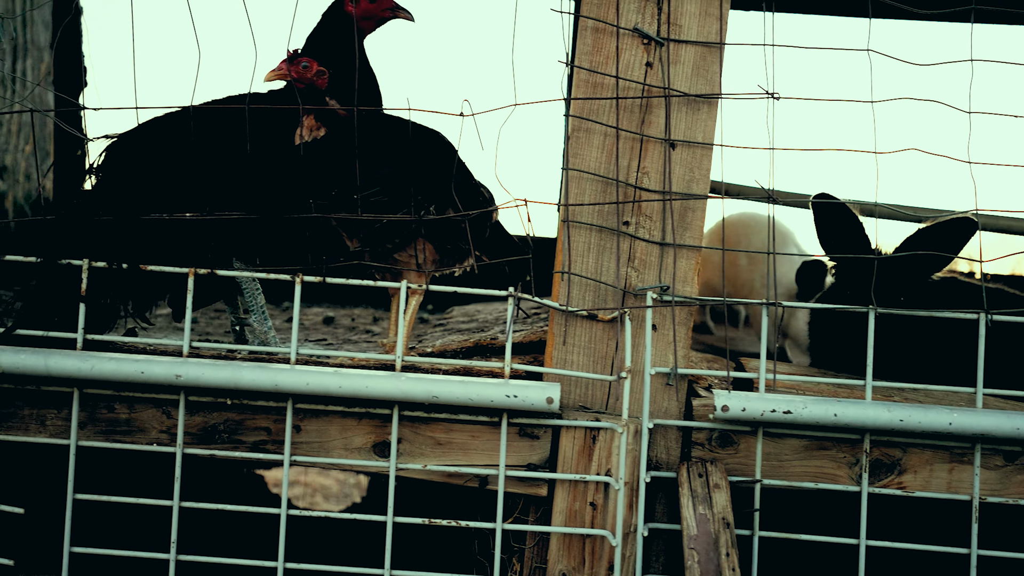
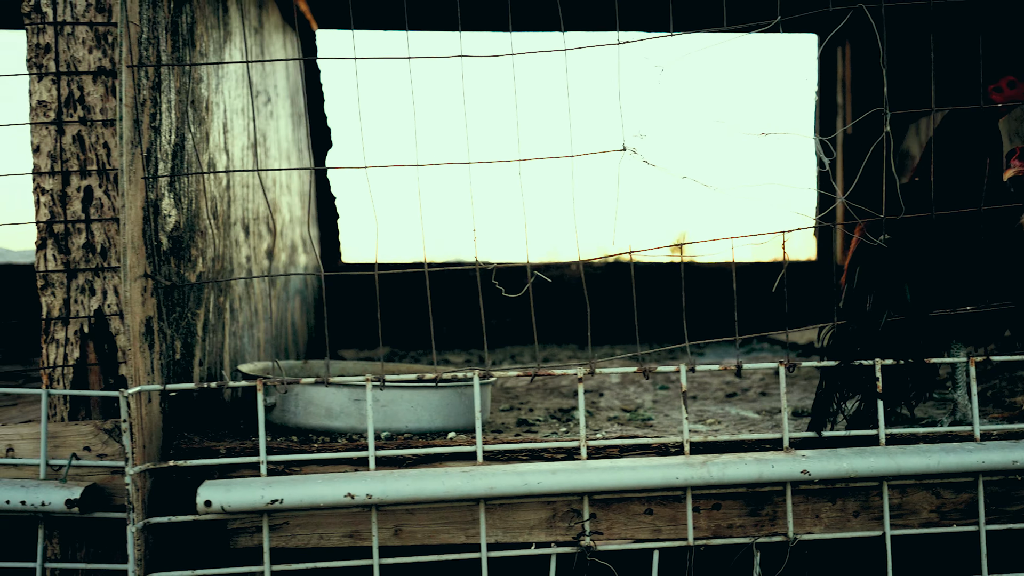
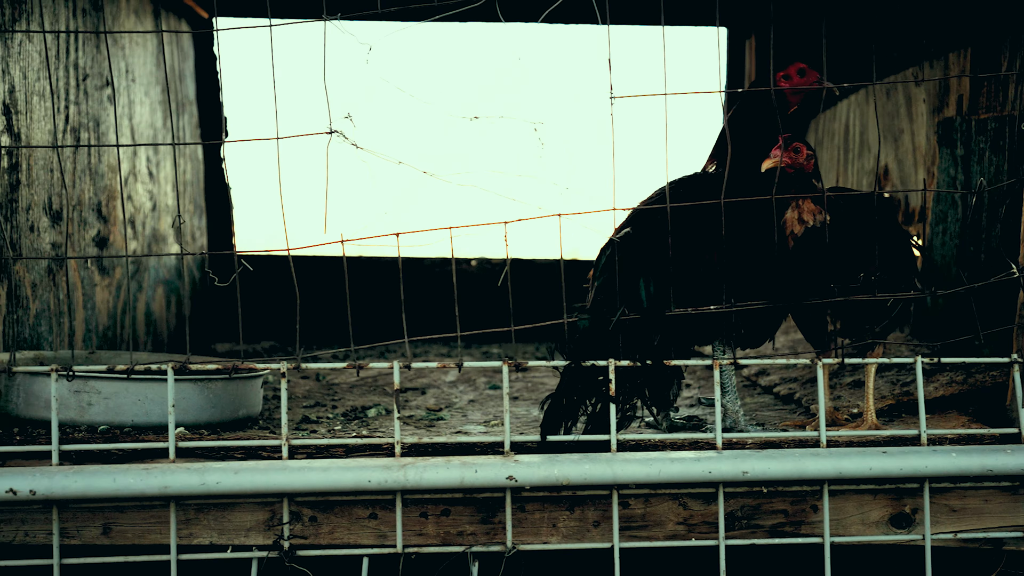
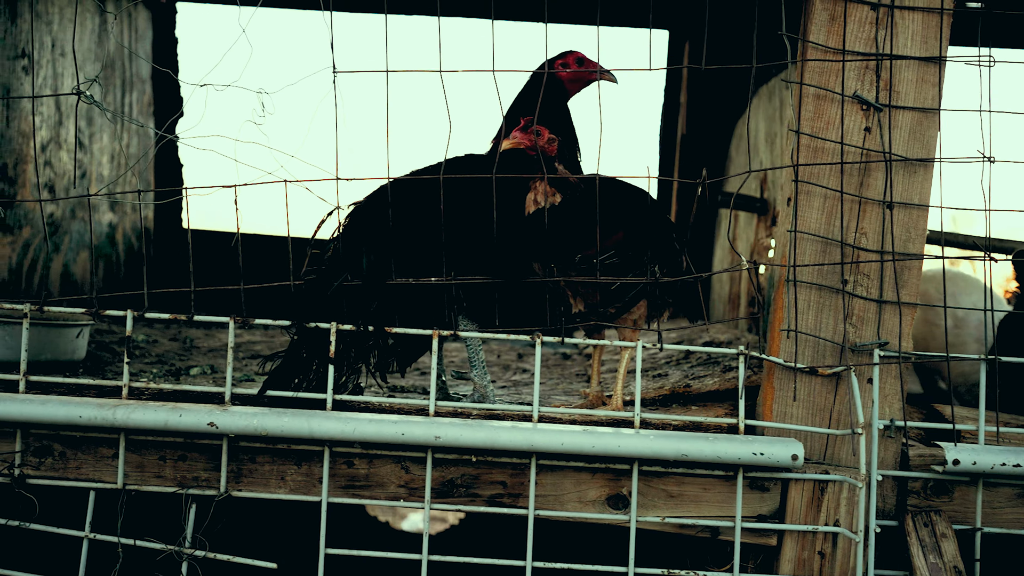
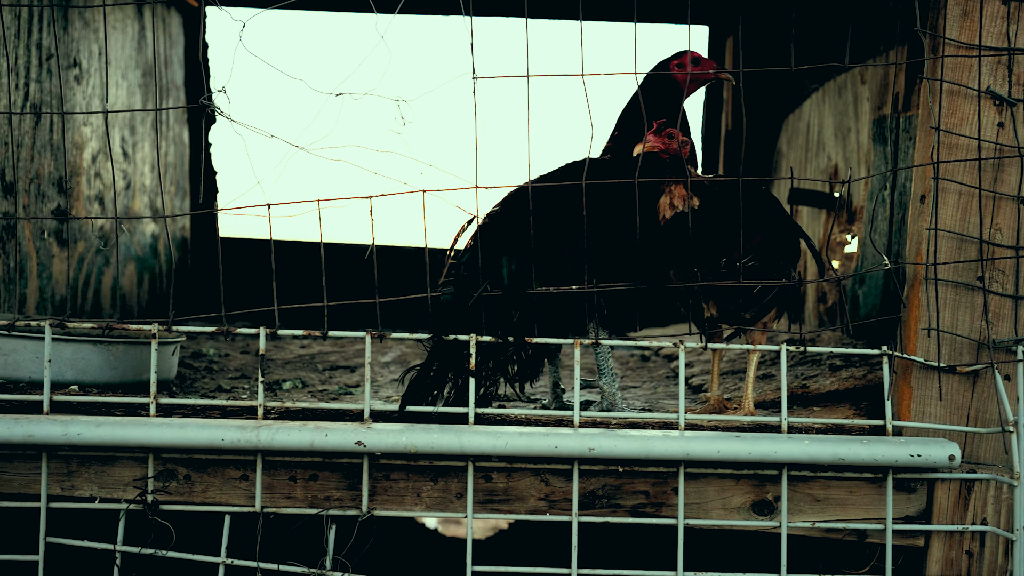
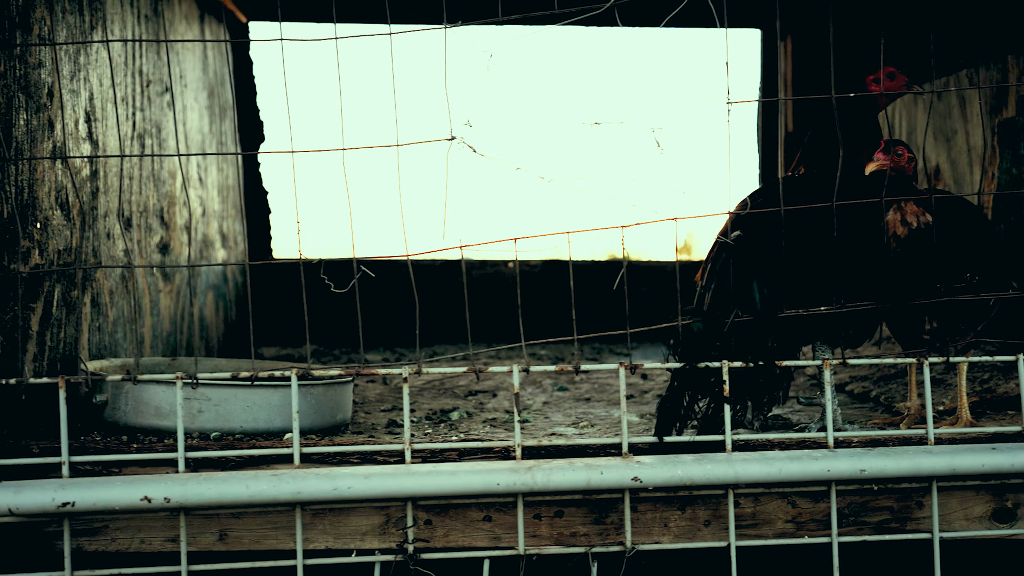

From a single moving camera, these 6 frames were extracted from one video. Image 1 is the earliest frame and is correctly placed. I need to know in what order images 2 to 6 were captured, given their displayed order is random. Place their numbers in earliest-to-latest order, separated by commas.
4, 5, 3, 6, 2
